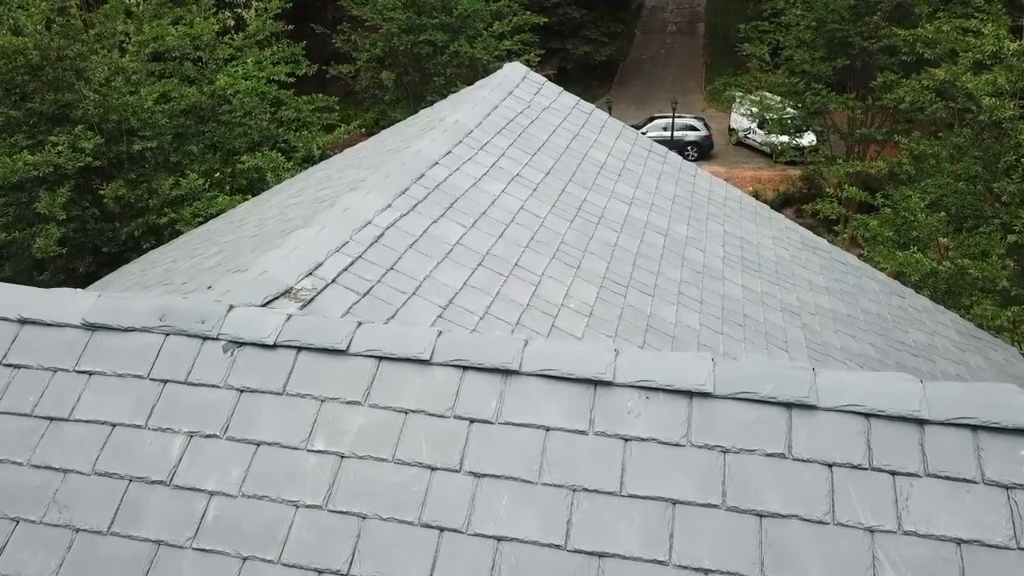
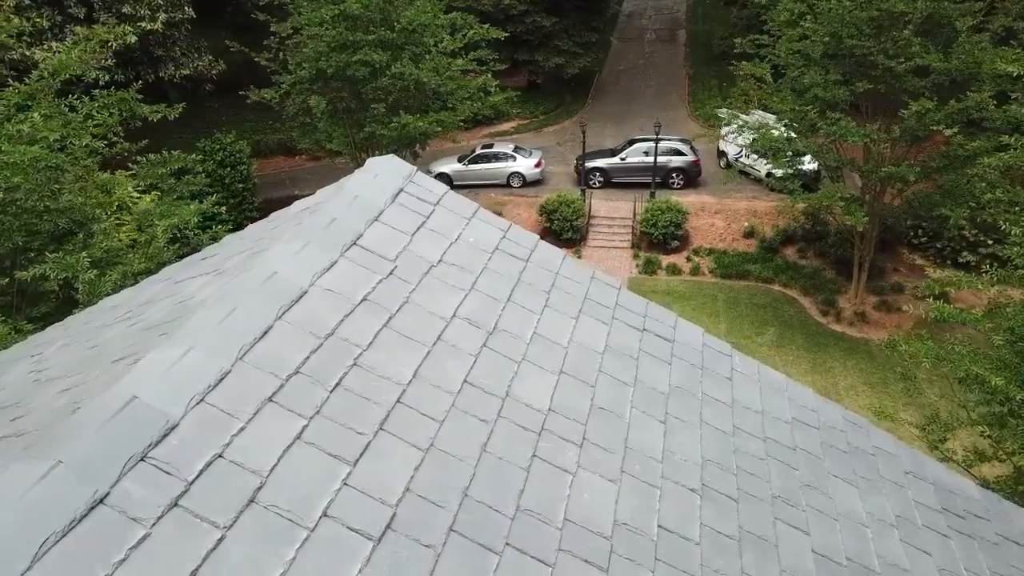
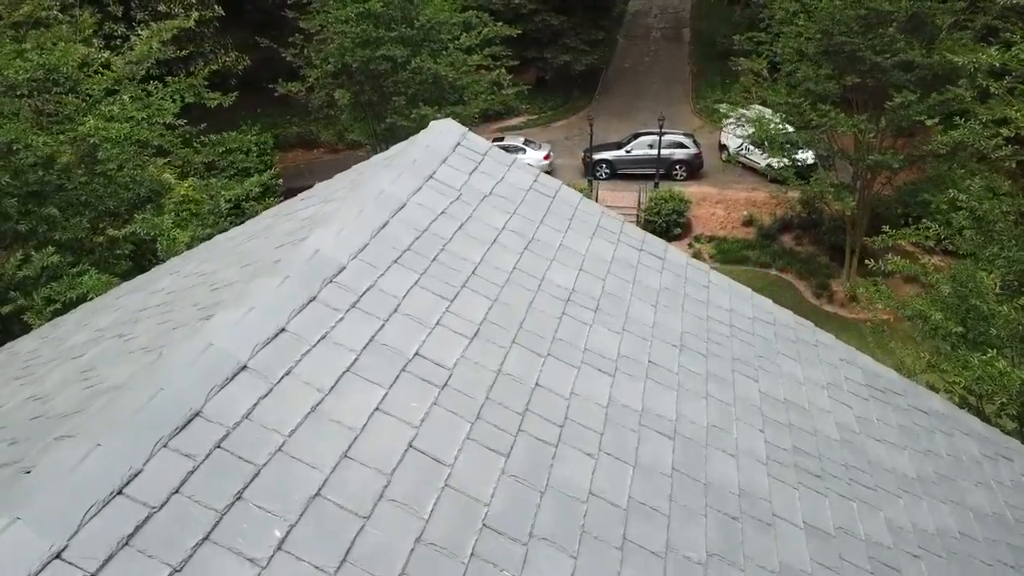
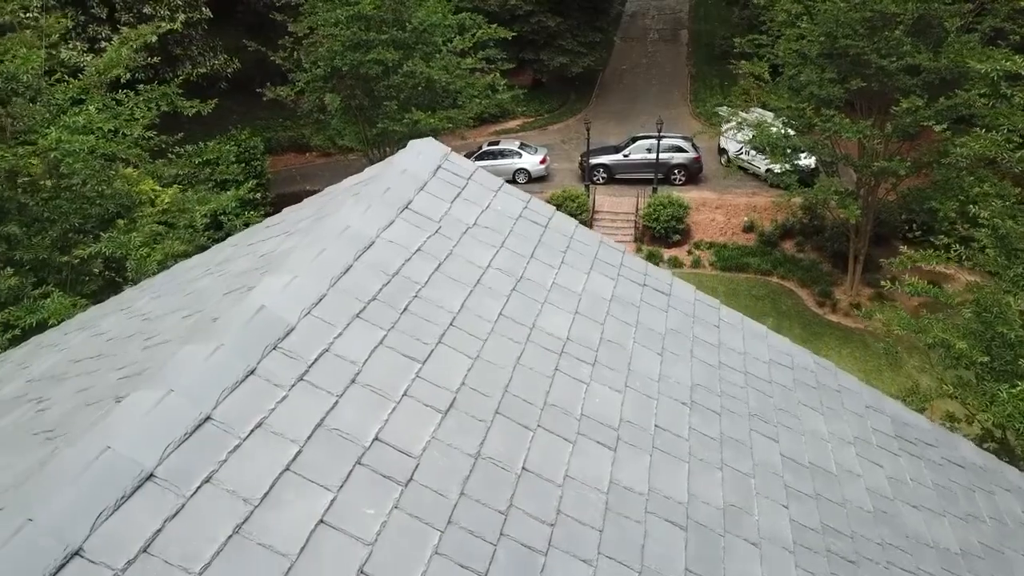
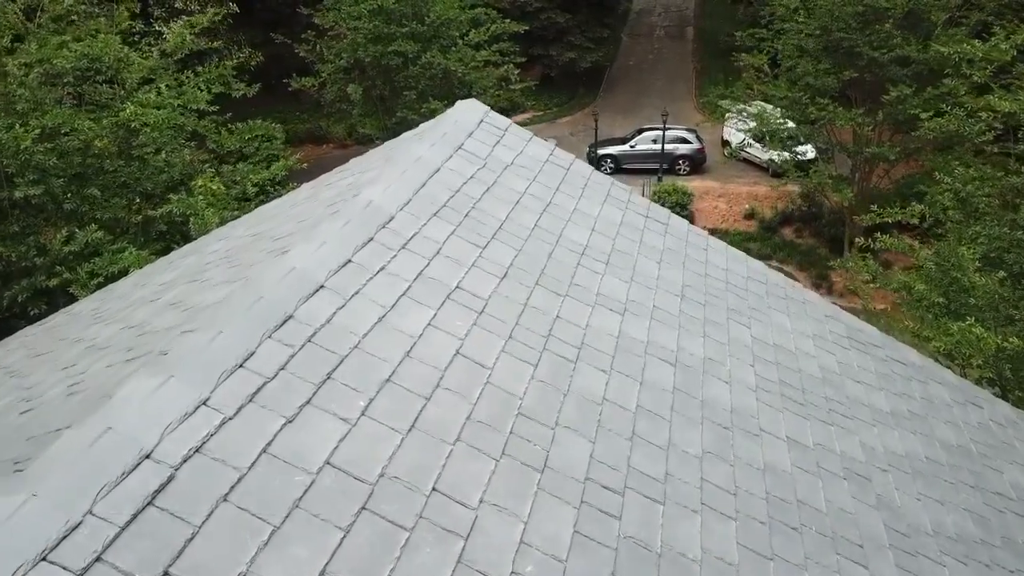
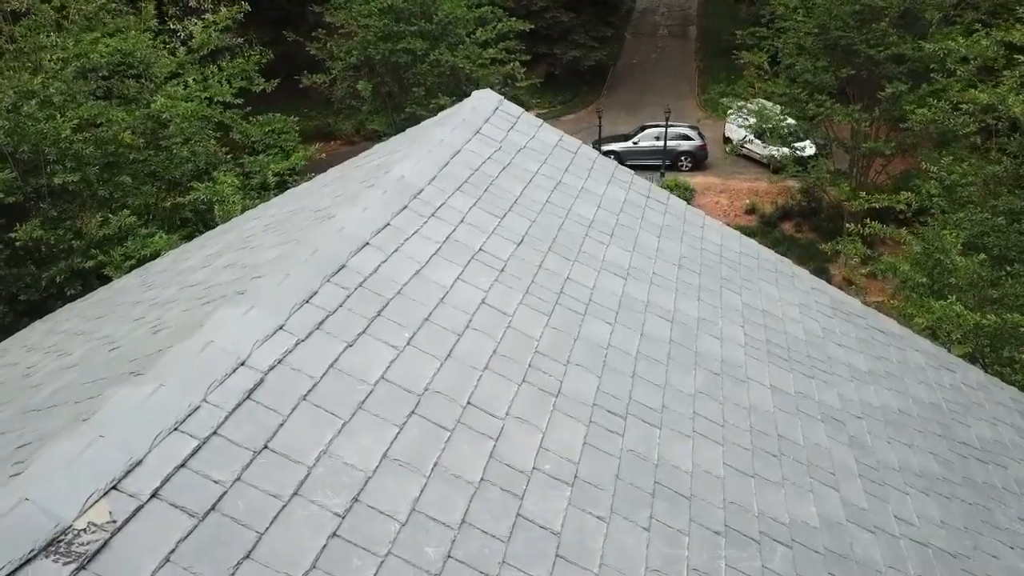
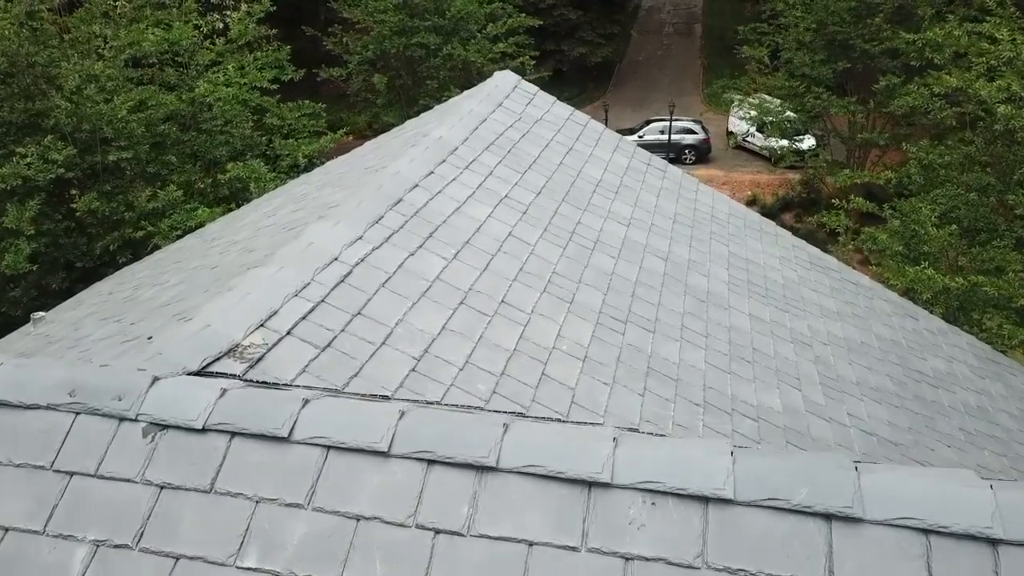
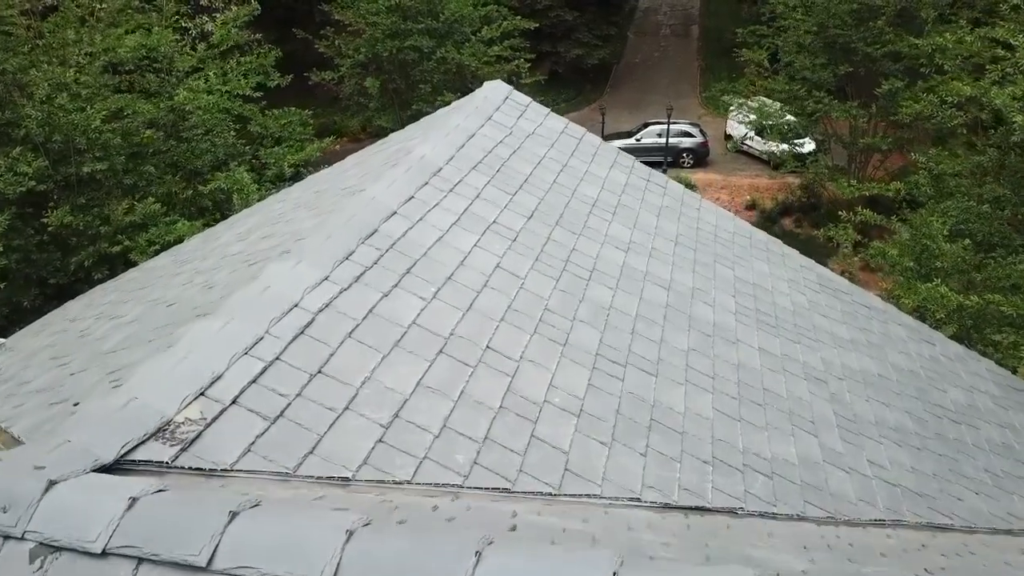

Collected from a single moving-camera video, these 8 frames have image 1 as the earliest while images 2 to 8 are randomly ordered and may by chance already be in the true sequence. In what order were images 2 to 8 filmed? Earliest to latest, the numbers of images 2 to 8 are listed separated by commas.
7, 8, 6, 5, 3, 4, 2
